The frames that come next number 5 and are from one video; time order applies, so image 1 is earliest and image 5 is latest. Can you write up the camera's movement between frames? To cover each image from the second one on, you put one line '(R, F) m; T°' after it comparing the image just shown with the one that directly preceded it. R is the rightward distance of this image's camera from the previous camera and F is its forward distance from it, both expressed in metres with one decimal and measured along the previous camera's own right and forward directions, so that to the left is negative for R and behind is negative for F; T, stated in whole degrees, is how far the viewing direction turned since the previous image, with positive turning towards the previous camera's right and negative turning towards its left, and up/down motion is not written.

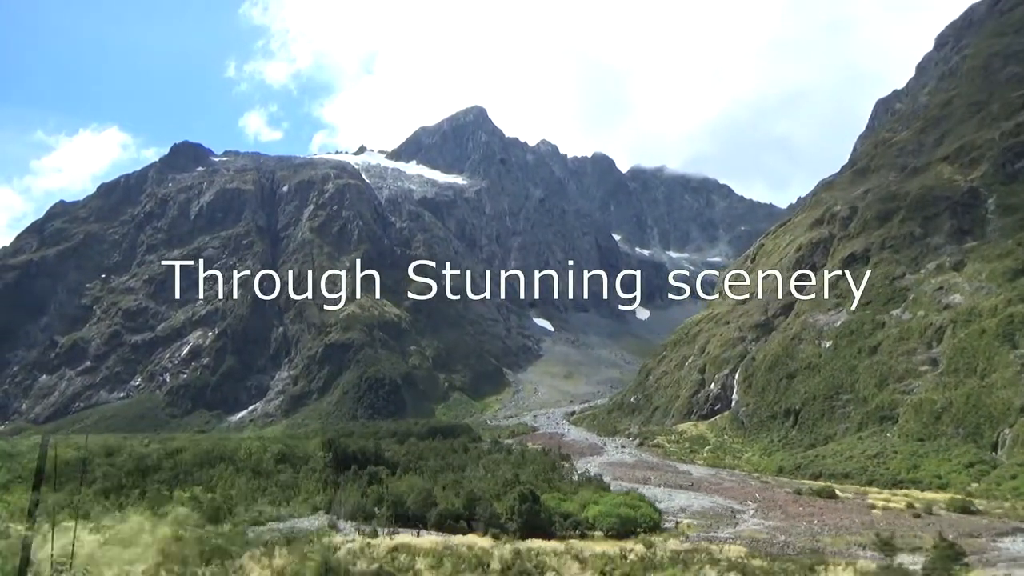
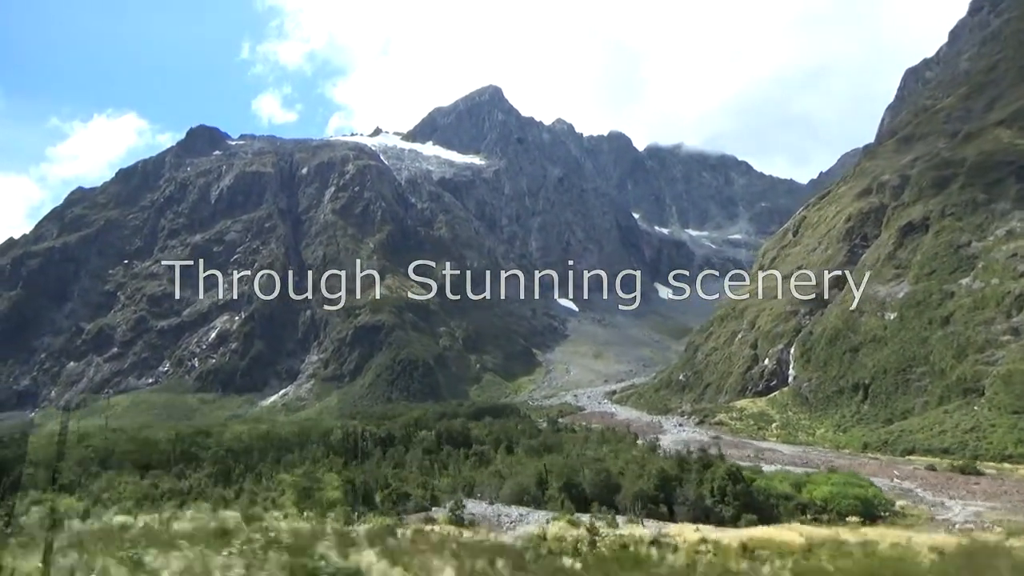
(-4.4, +3.6) m; -1°
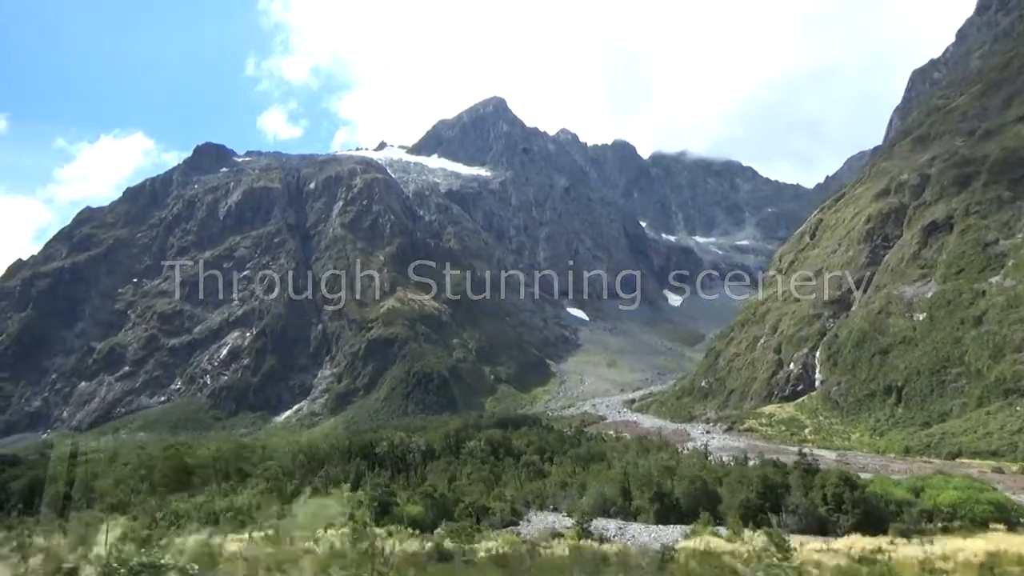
(-1.8, +1.6) m; 0°
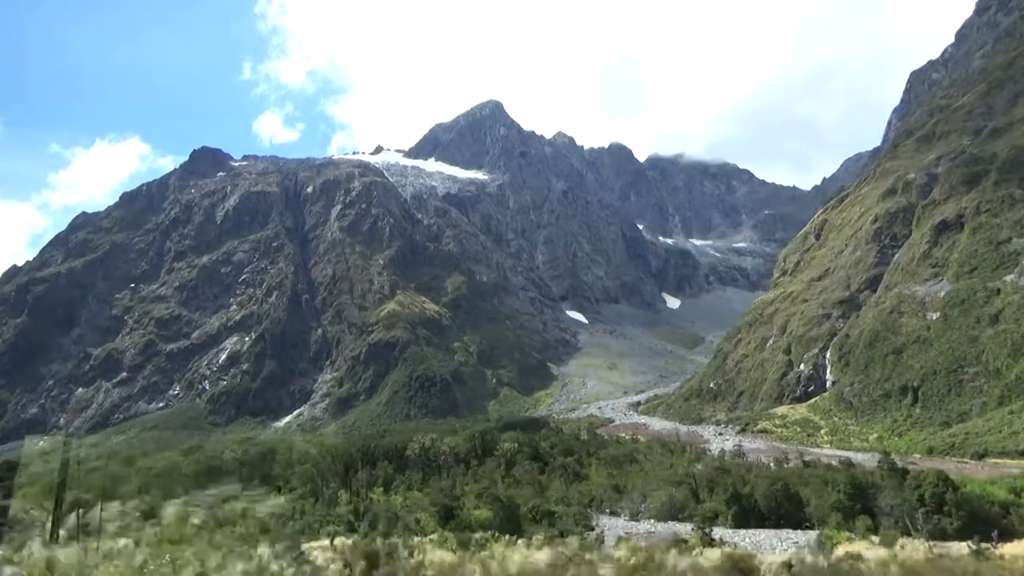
(-1.5, +1.4) m; 0°
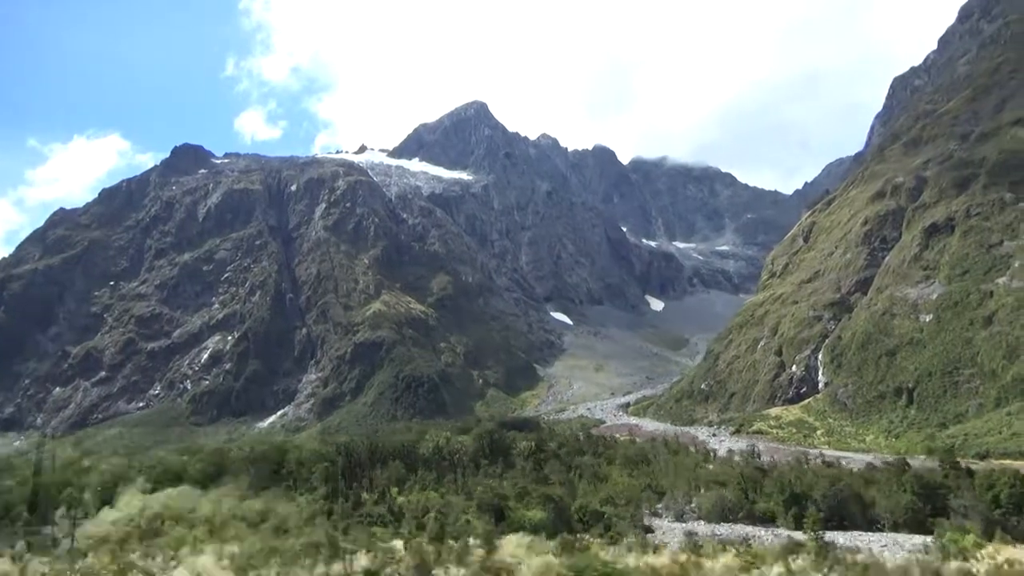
(-1.4, +0.8) m; +1°
